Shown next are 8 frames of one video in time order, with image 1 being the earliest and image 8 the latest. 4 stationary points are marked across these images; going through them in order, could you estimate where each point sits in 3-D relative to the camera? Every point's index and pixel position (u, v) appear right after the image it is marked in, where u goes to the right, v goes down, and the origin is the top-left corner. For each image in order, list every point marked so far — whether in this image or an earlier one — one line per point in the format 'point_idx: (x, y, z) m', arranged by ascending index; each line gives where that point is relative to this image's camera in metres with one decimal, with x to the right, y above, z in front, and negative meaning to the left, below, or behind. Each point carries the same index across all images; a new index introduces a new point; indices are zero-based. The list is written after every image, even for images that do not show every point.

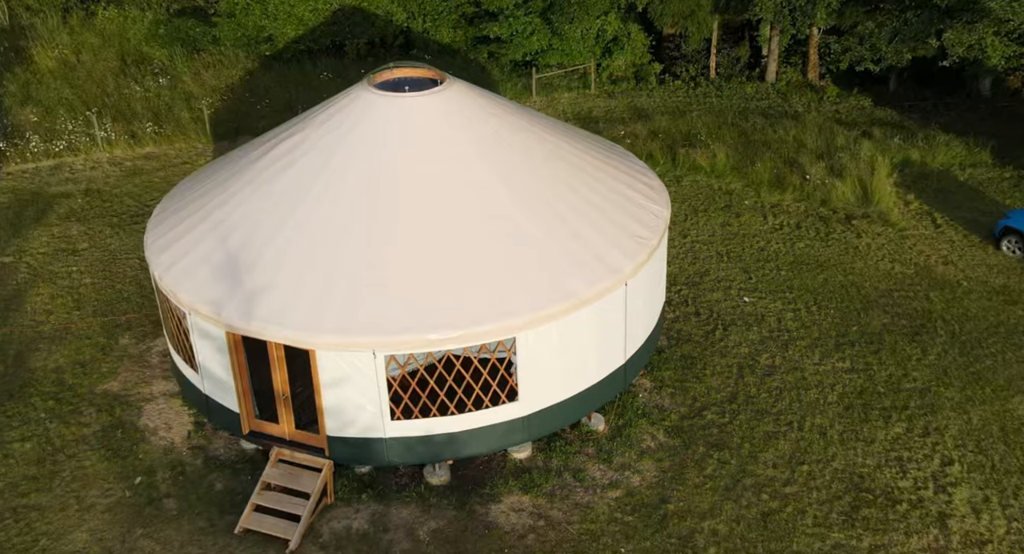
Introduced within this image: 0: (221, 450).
0: (-3.2, -1.9, +9.0) m
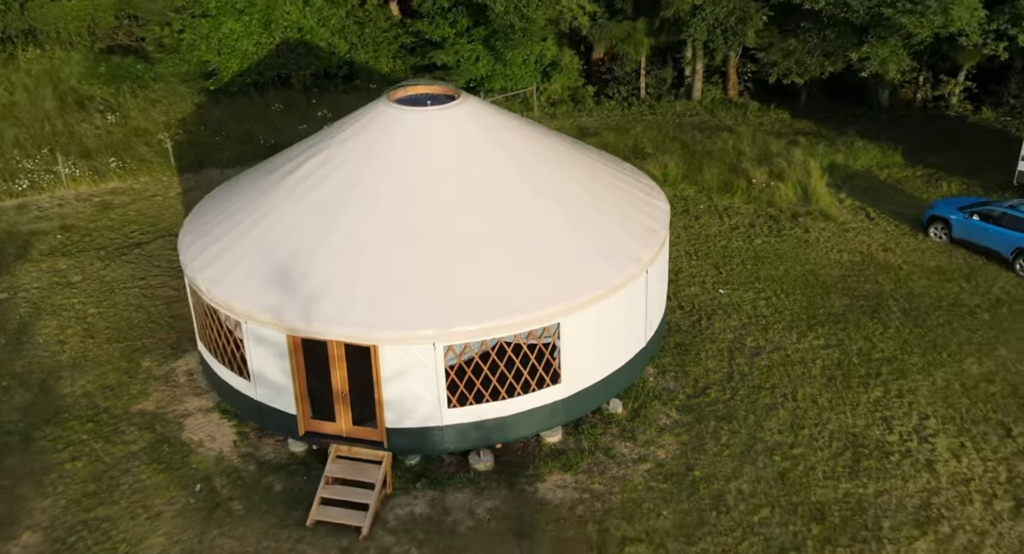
0: (-2.7, -2.0, +9.3) m
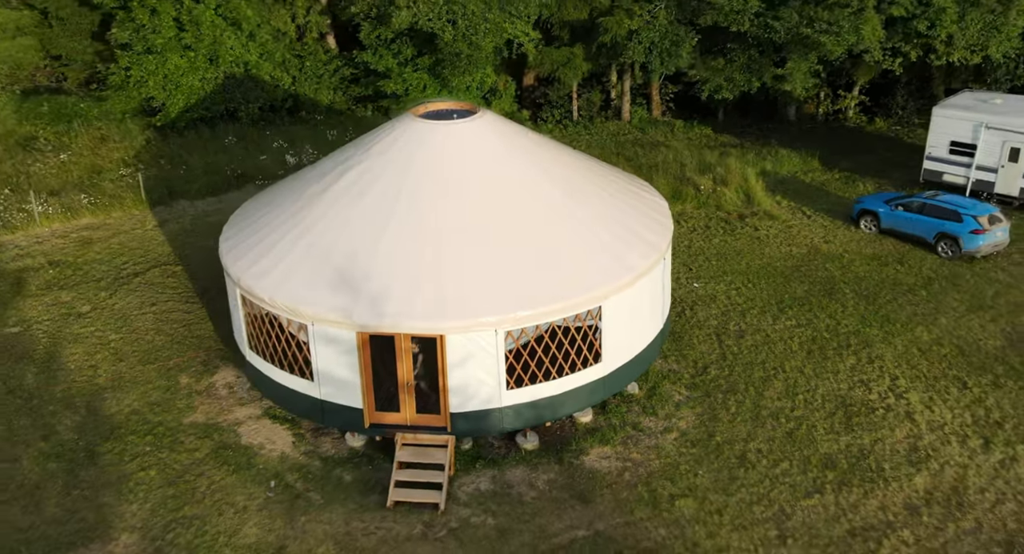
0: (-2.1, -2.0, +9.7) m
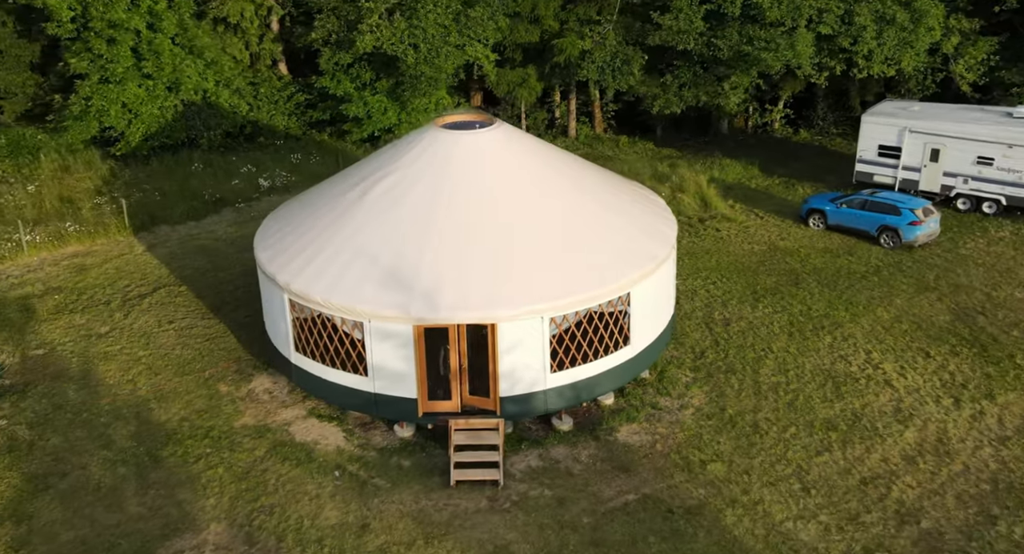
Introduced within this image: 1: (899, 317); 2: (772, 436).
0: (-1.6, -2.1, +10.3) m
1: (+7.3, -0.7, +15.6) m
2: (+3.5, -2.1, +11.1) m
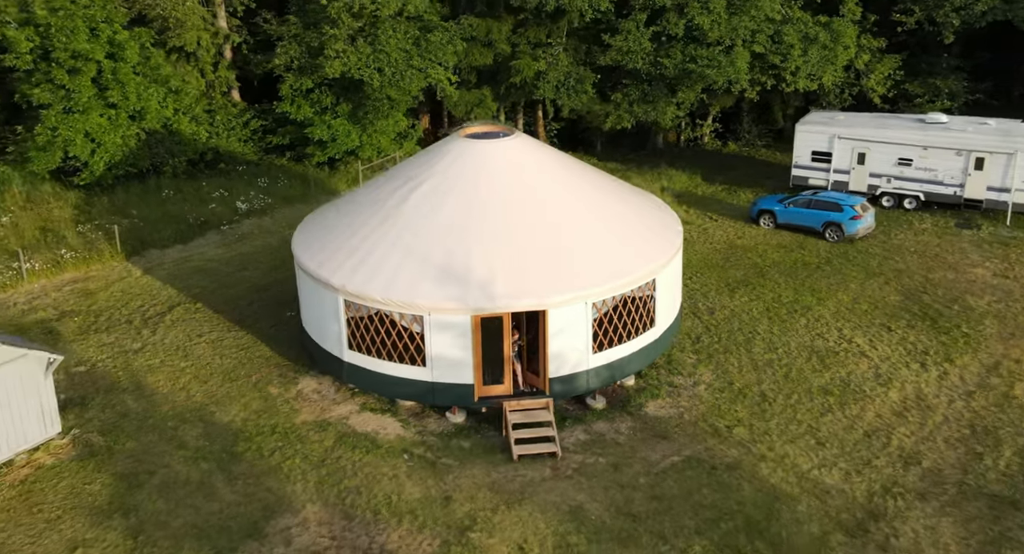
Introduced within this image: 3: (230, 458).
0: (-1.0, -2.0, +11.1) m
1: (+7.3, -0.5, +17.3) m
2: (+4.0, -1.9, +12.4) m
3: (-3.4, -2.2, +10.1) m
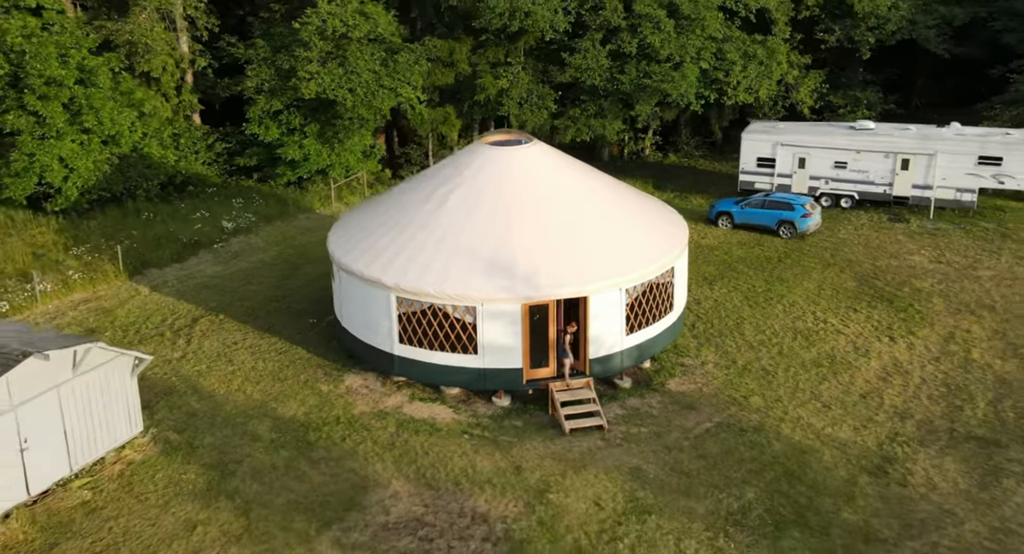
0: (-0.3, -1.9, +11.9) m
1: (+7.2, -0.2, +19.1) m
2: (+4.5, -1.6, +13.8) m
3: (-2.7, -2.2, +10.7) m
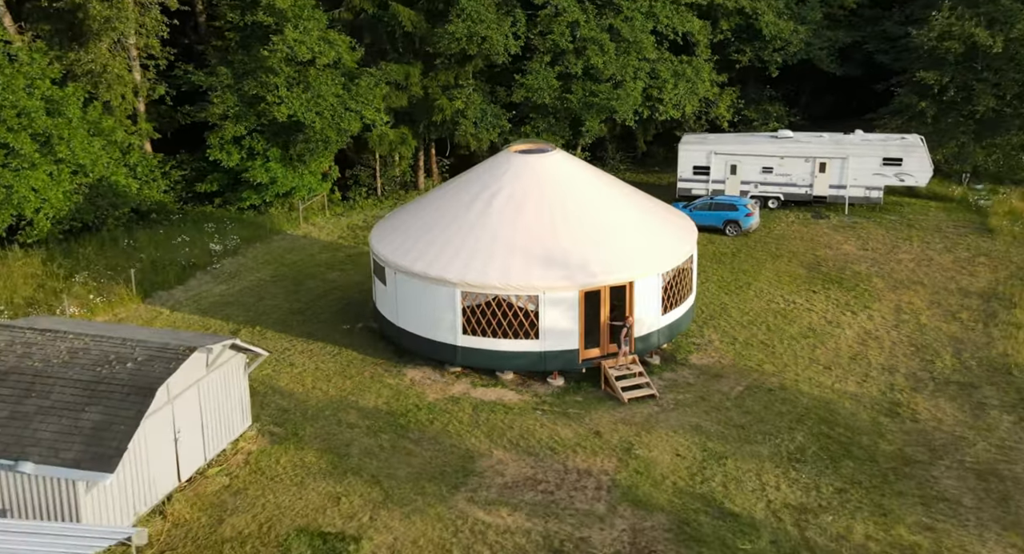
0: (+0.6, -1.8, +13.2) m
1: (+6.9, +0.1, +21.3) m
2: (+5.1, -1.3, +15.7) m
3: (-1.6, -2.2, +11.6) m
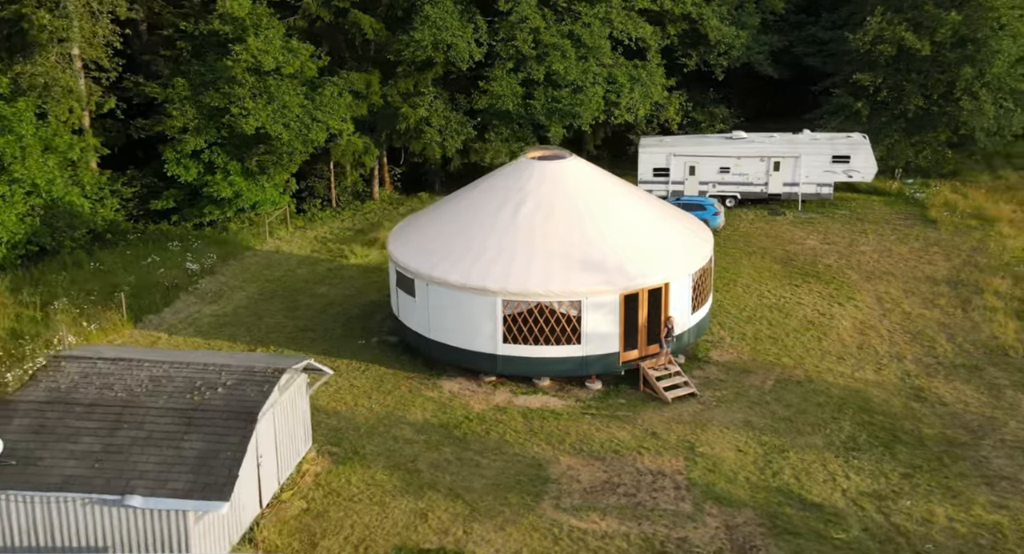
0: (+1.3, -1.9, +13.2) m
1: (+6.6, +0.2, +22.0) m
2: (+5.4, -1.2, +16.2) m
3: (-0.7, -2.3, +11.4) m
